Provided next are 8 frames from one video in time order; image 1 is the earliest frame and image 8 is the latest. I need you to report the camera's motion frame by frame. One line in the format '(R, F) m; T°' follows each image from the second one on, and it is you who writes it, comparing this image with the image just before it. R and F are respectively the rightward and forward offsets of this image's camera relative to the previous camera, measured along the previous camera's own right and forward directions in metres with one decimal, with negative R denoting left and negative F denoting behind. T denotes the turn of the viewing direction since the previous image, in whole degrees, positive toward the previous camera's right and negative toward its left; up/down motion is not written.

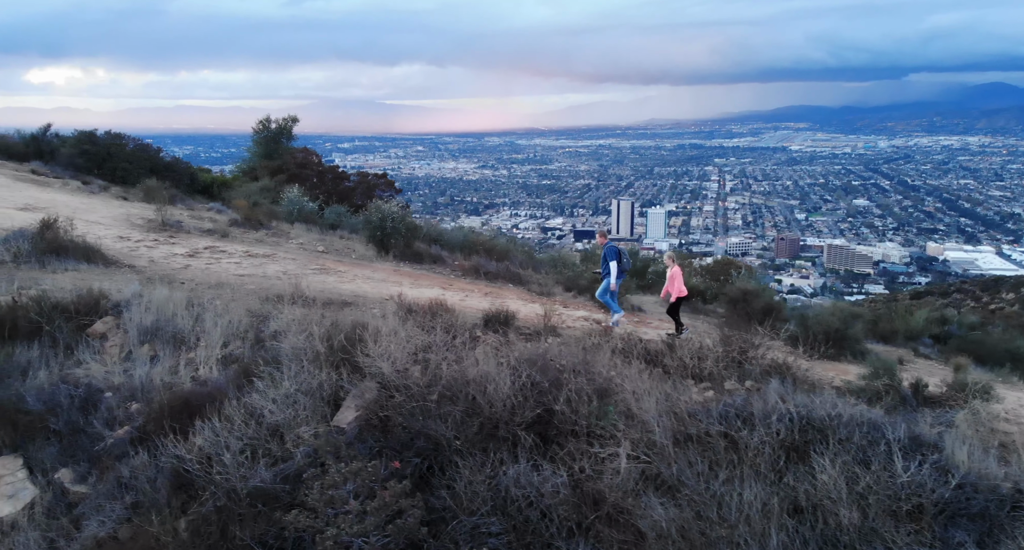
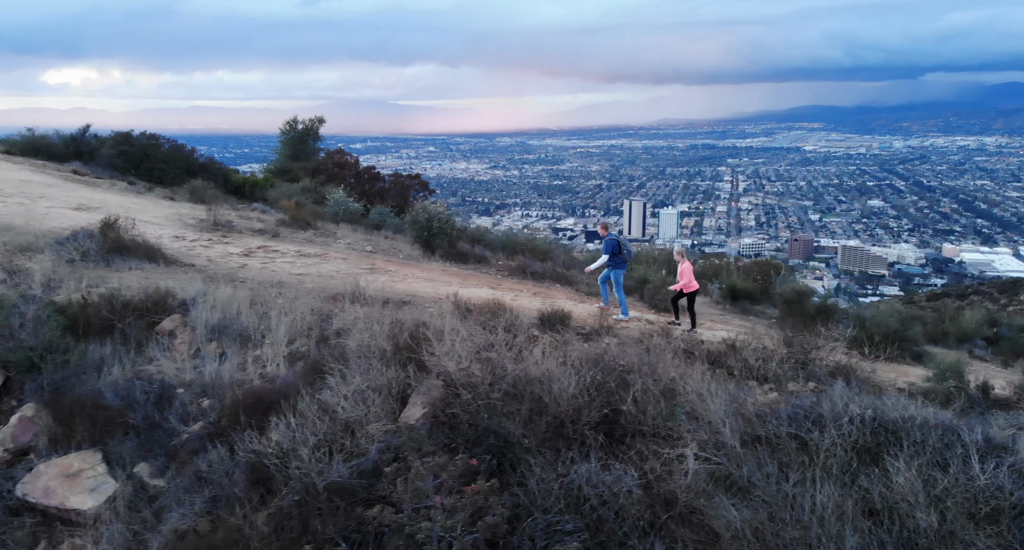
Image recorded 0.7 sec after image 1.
(-0.4, 0.0) m; -2°
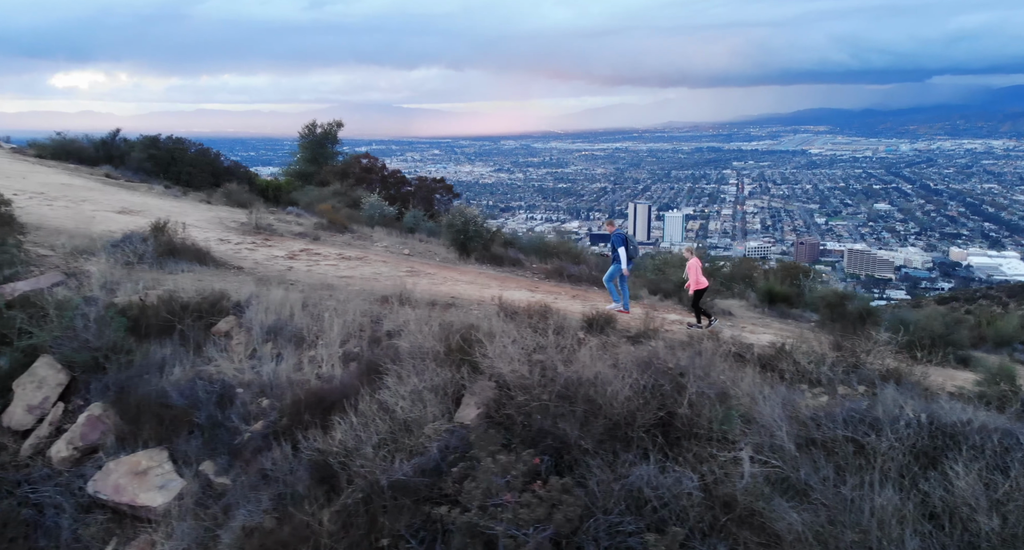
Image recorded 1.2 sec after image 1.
(-0.4, -0.1) m; -1°
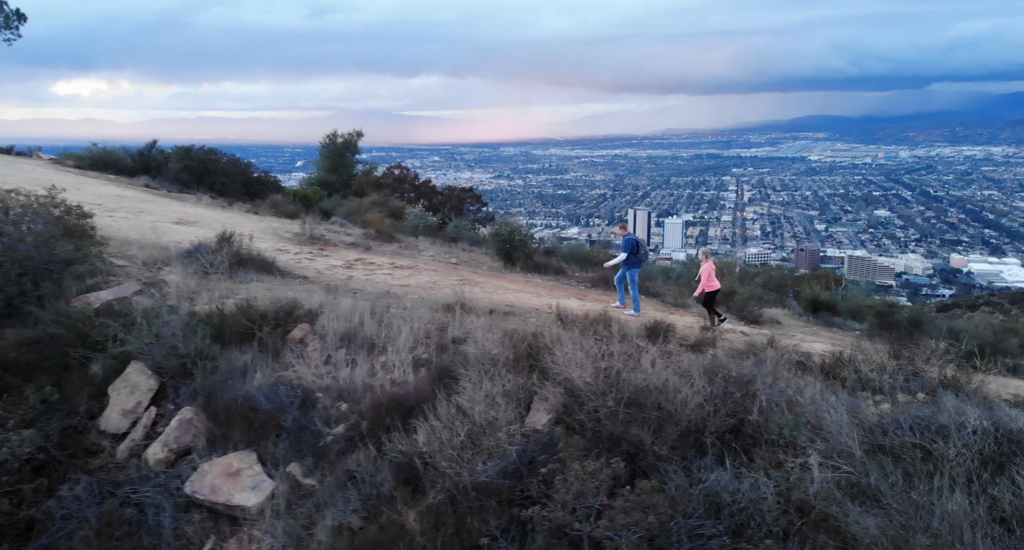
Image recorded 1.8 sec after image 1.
(-0.5, -0.2) m; -1°
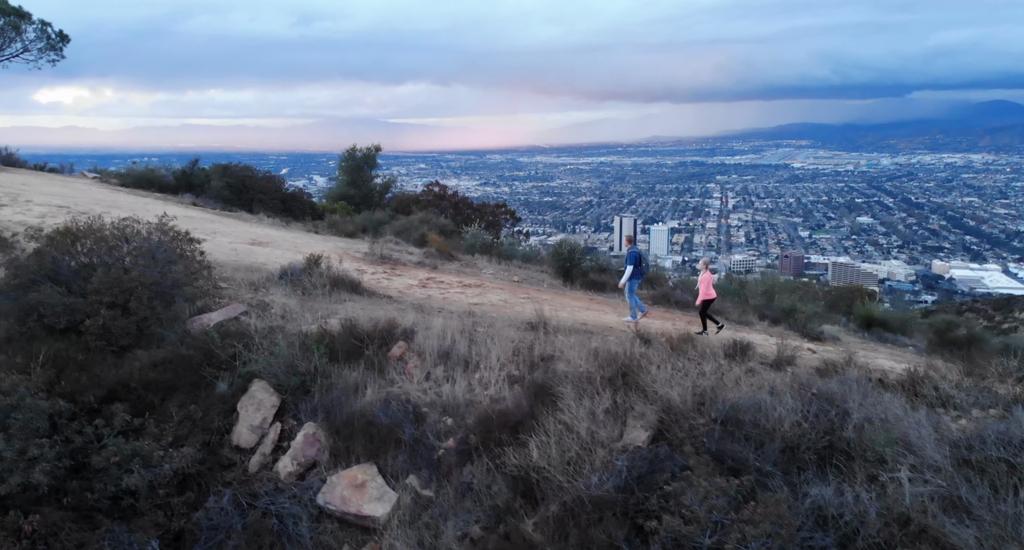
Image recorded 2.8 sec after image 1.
(-0.9, -0.4) m; 0°
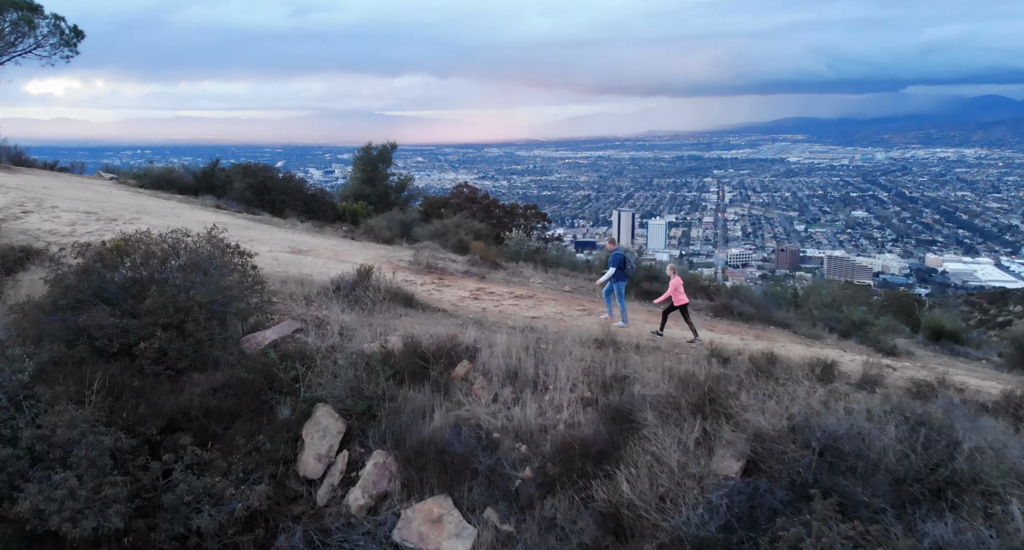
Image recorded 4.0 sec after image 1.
(-0.7, +0.4) m; 0°
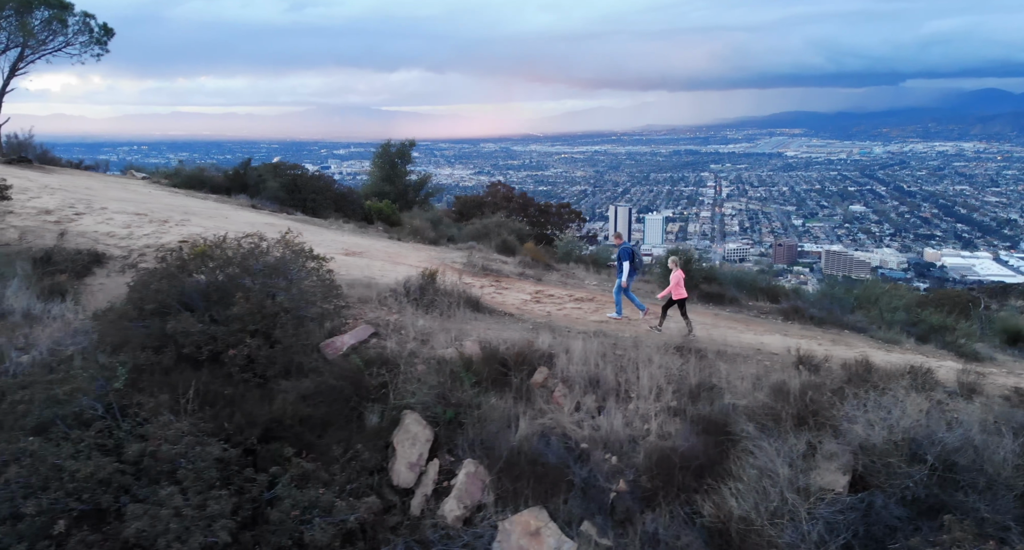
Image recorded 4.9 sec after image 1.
(-0.7, +0.2) m; -1°
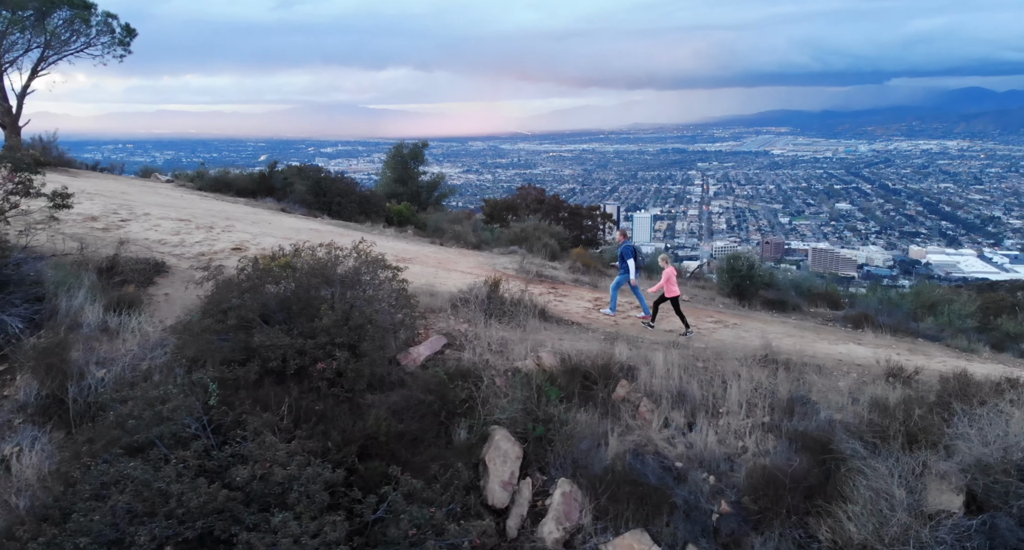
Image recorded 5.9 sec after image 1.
(-0.8, +0.2) m; 0°
